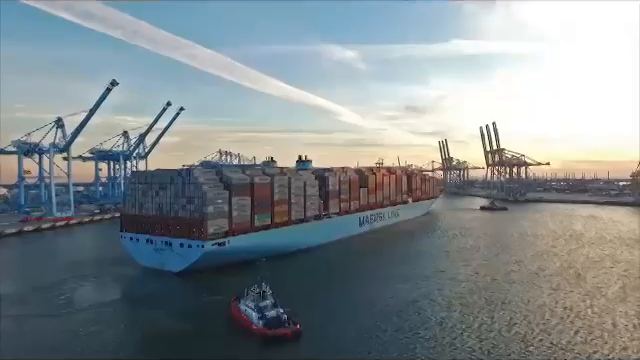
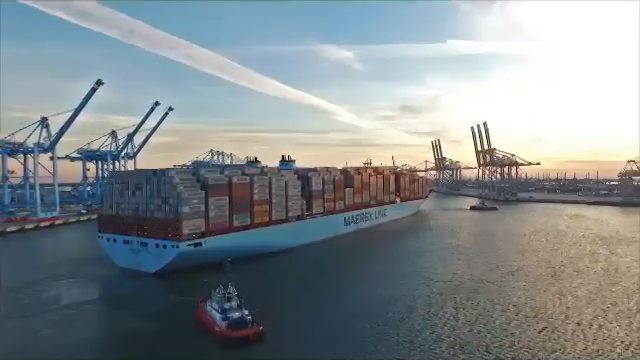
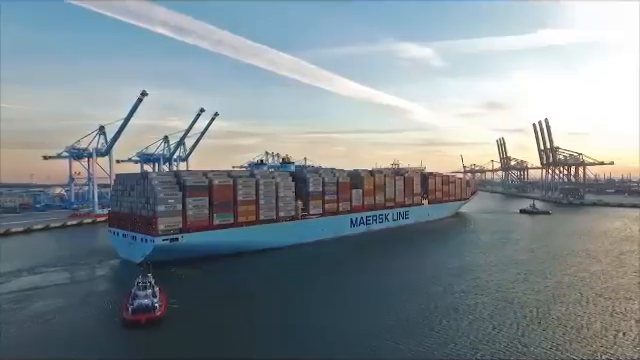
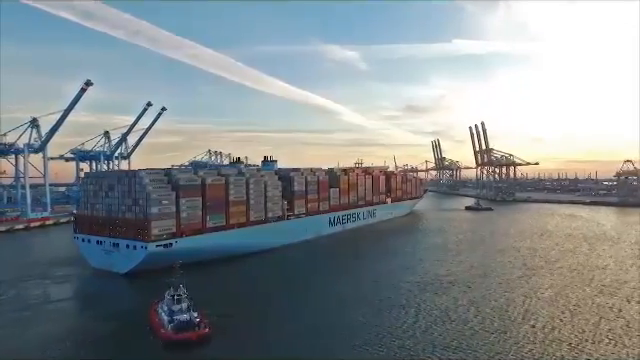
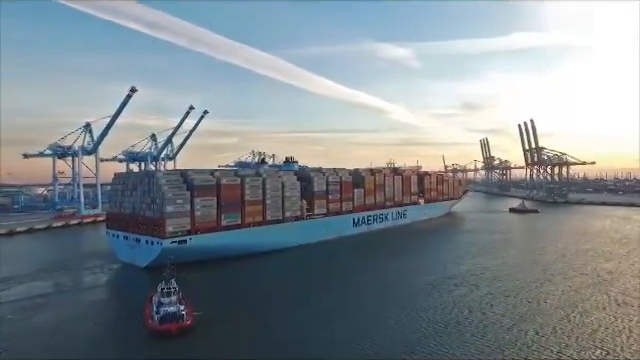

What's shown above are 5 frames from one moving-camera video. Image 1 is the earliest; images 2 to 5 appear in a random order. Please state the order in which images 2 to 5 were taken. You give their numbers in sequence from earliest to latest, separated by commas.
2, 4, 5, 3
